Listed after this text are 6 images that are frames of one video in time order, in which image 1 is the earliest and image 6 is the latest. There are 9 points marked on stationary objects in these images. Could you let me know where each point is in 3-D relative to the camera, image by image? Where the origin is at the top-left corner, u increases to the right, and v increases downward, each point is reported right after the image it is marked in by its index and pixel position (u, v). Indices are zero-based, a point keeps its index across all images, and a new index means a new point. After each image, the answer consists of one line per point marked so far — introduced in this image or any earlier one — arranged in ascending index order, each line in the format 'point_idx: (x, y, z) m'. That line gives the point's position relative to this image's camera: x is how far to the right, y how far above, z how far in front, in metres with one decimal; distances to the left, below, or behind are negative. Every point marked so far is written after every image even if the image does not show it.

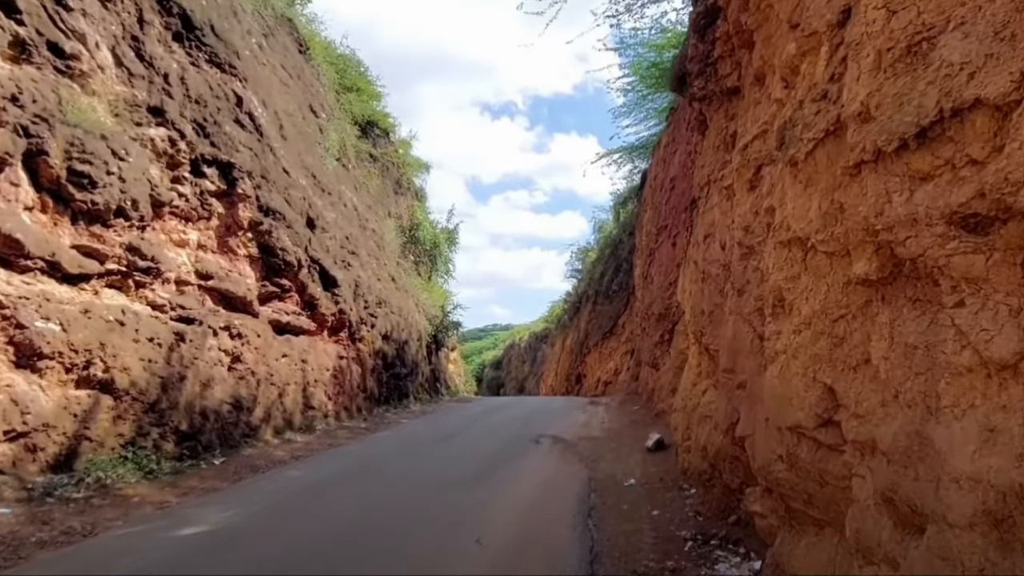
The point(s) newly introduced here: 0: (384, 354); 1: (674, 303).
0: (-3.0, -1.5, +16.1) m
1: (+2.9, -0.3, +12.3) m
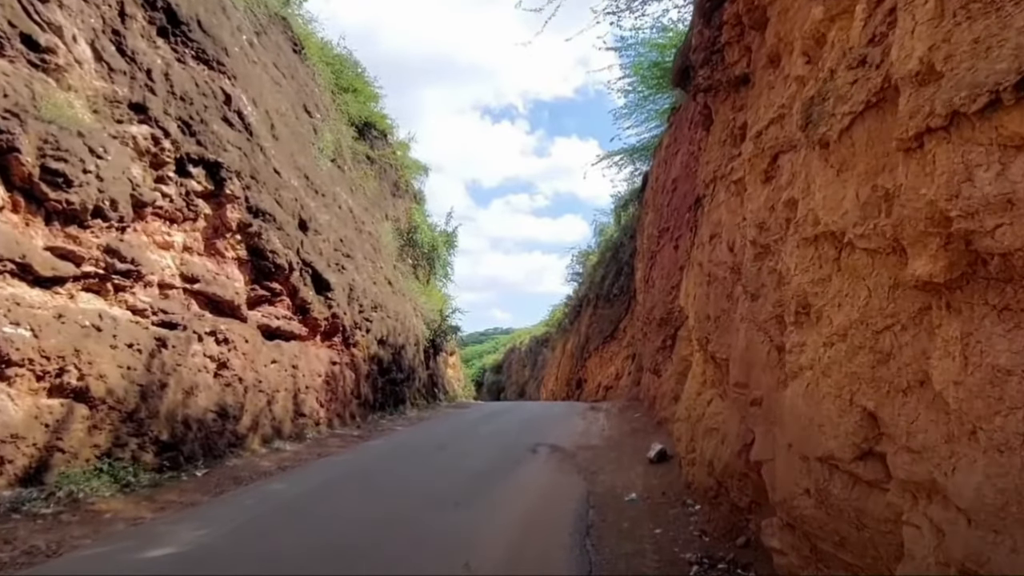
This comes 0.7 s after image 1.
0: (-3.0, -1.6, +15.7) m
1: (+2.8, -0.3, +11.9) m
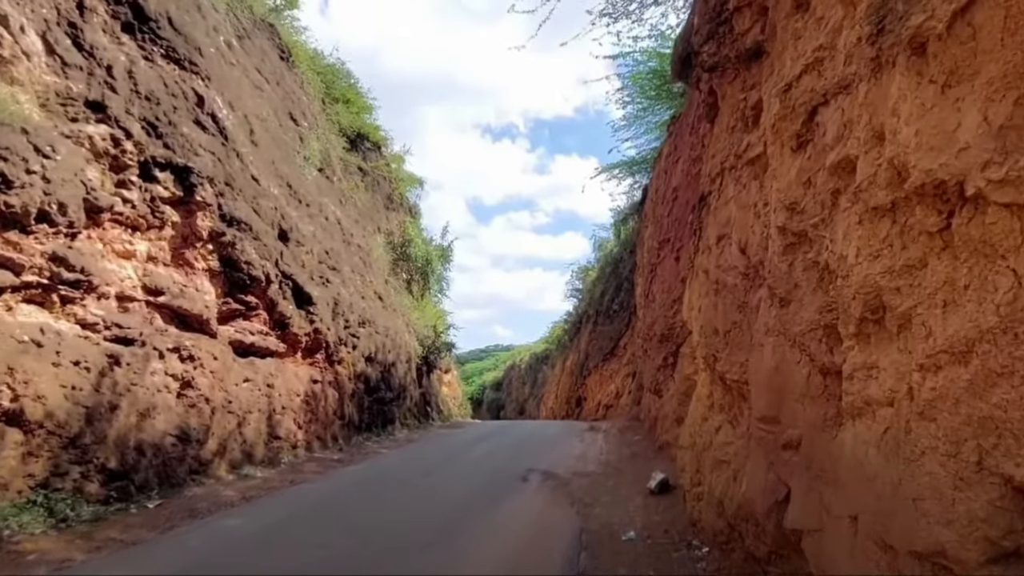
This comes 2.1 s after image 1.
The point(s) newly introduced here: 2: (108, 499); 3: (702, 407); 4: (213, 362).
0: (-3.2, -2.0, +15.0) m
1: (+2.7, -0.6, +11.2) m
2: (-4.1, -2.1, +7.0) m
3: (+1.9, -1.2, +6.9) m
4: (-4.1, -1.0, +9.4) m
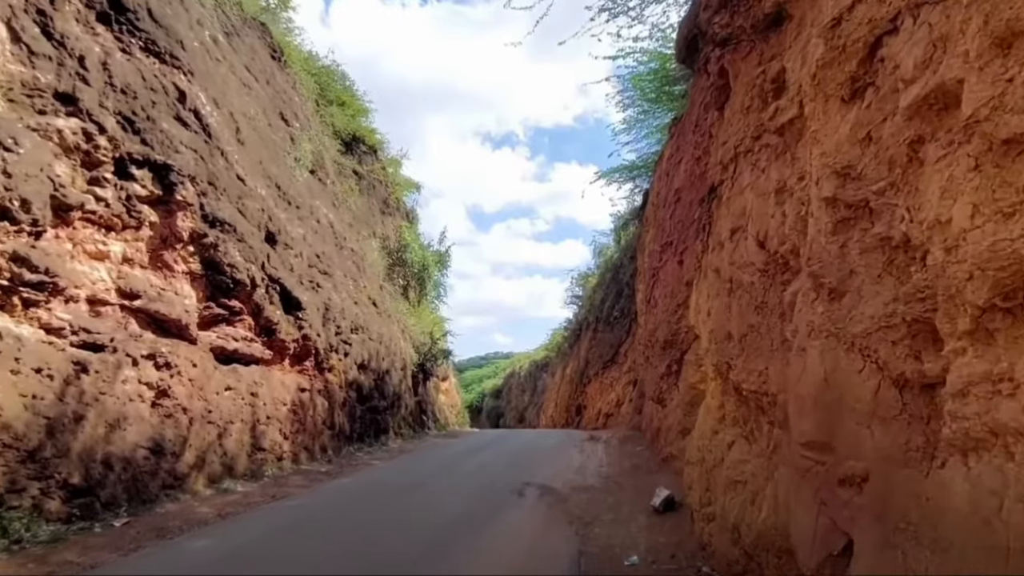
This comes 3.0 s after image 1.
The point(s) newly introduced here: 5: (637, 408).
0: (-3.2, -2.1, +14.5) m
1: (+2.6, -0.6, +10.7) m
2: (-4.2, -2.2, +6.5) m
3: (+1.9, -1.2, +6.4) m
4: (-4.2, -1.1, +9.0) m
5: (+2.8, -2.6, +15.1) m
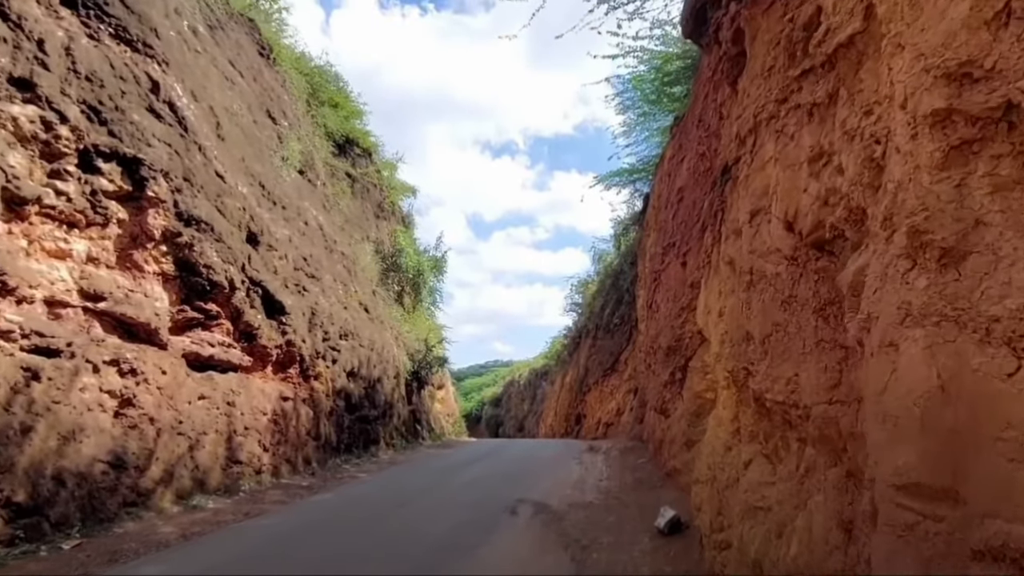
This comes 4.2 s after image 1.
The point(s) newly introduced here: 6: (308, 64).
0: (-3.3, -2.1, +13.9) m
1: (+2.5, -0.7, +10.1) m
2: (-4.3, -2.2, +5.9) m
3: (+1.8, -1.2, +5.8) m
4: (-4.3, -1.1, +8.4) m
5: (+2.7, -2.7, +14.5) m
6: (-5.9, +6.5, +19.8) m
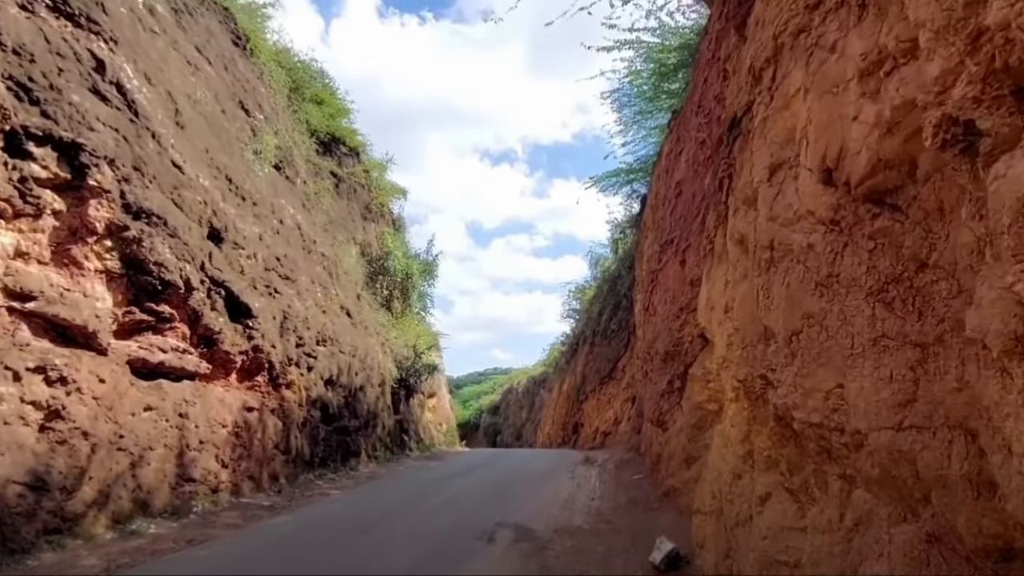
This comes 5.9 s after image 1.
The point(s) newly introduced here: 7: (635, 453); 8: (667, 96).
0: (-3.5, -2.2, +13.0) m
1: (+2.3, -0.7, +9.2) m
2: (-4.5, -2.1, +5.0) m
3: (+1.5, -1.2, +4.9) m
4: (-4.5, -1.1, +7.5) m
5: (+2.4, -2.8, +13.6) m
6: (-6.1, +6.4, +19.0) m
7: (+2.3, -3.1, +12.7) m
8: (+3.9, +4.8, +17.1) m
